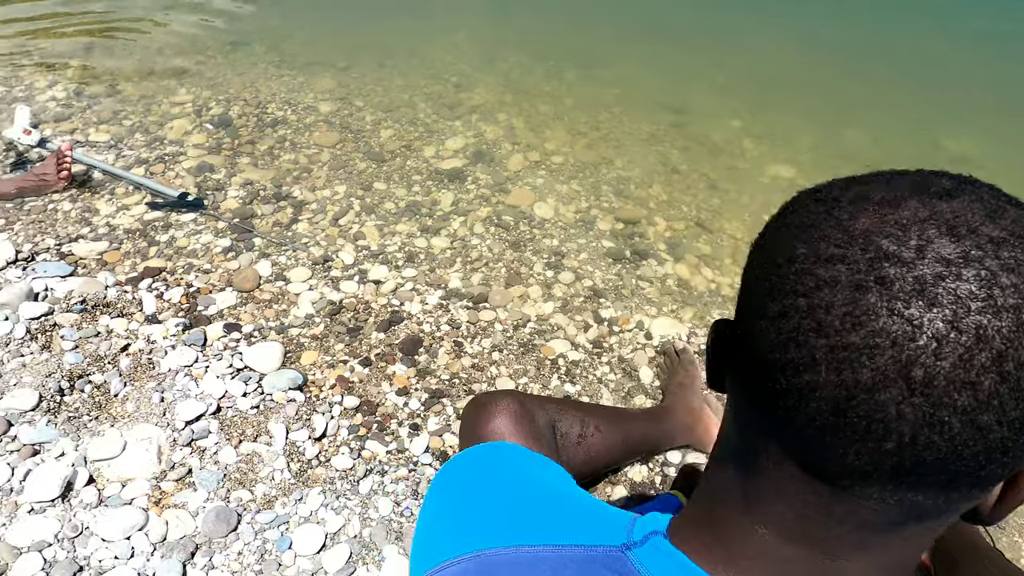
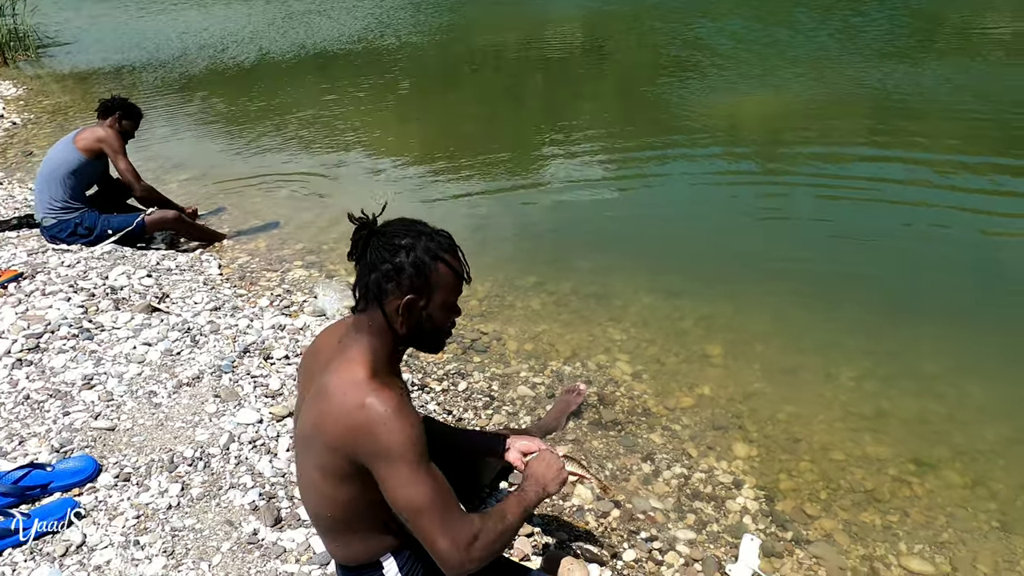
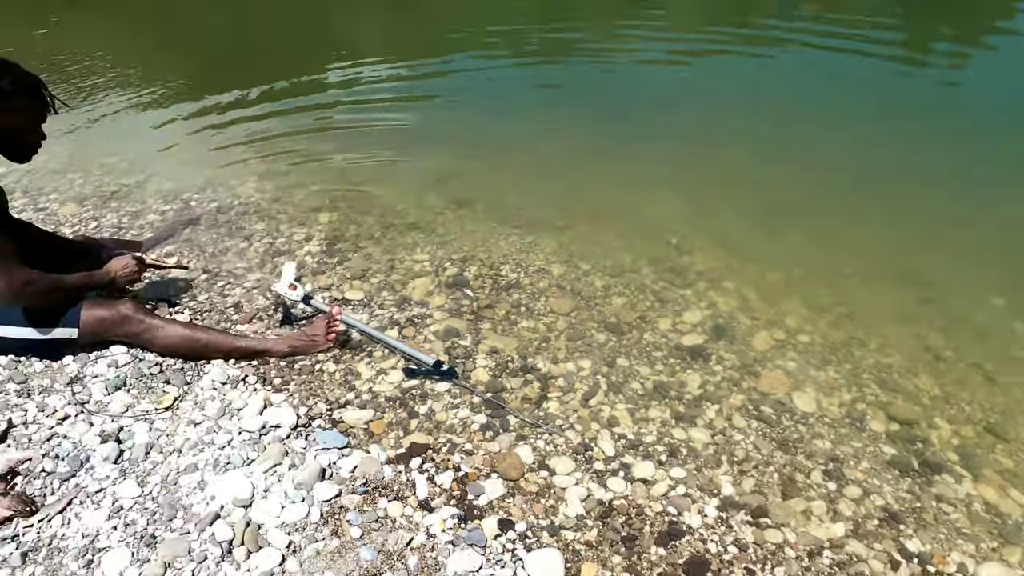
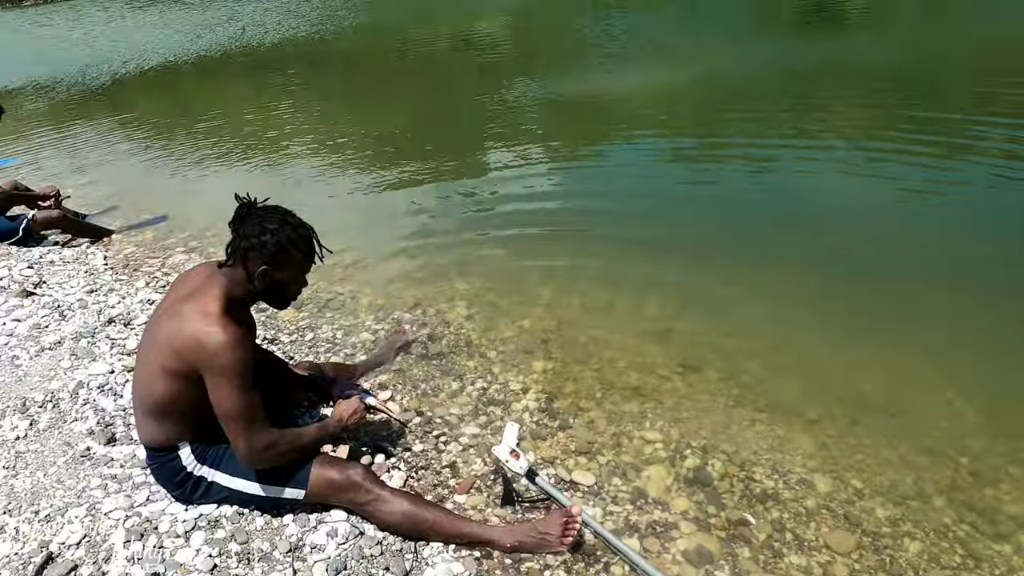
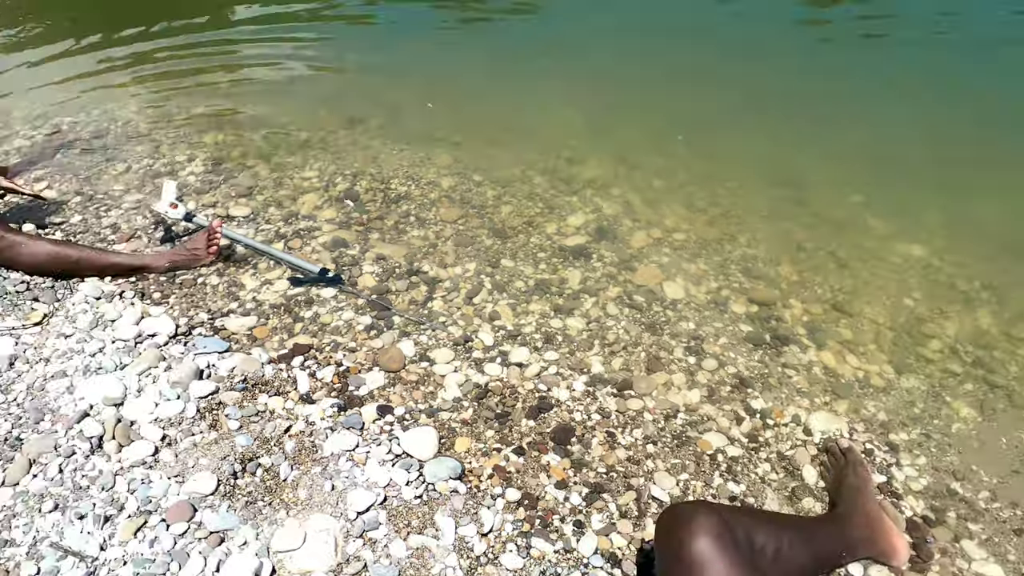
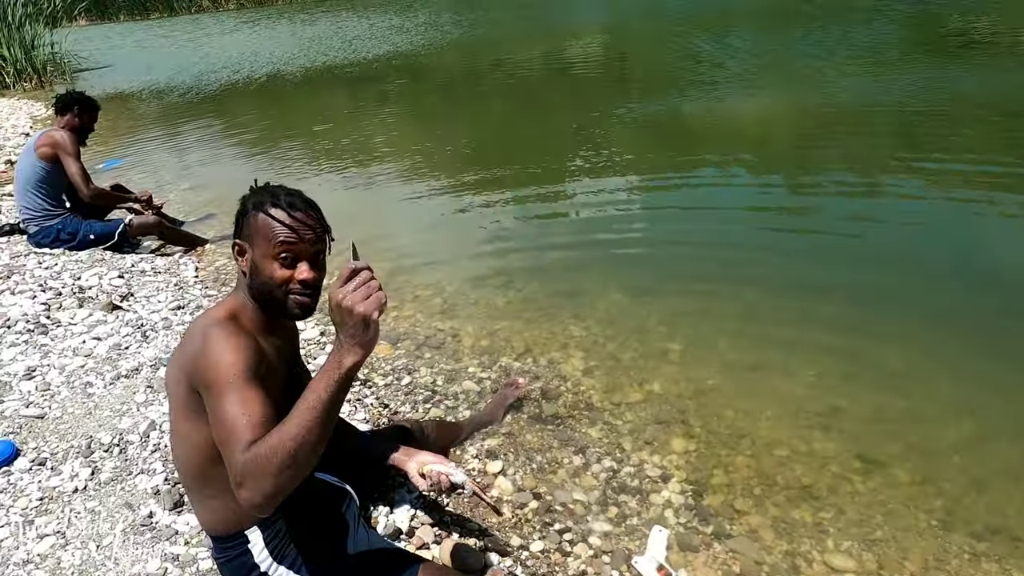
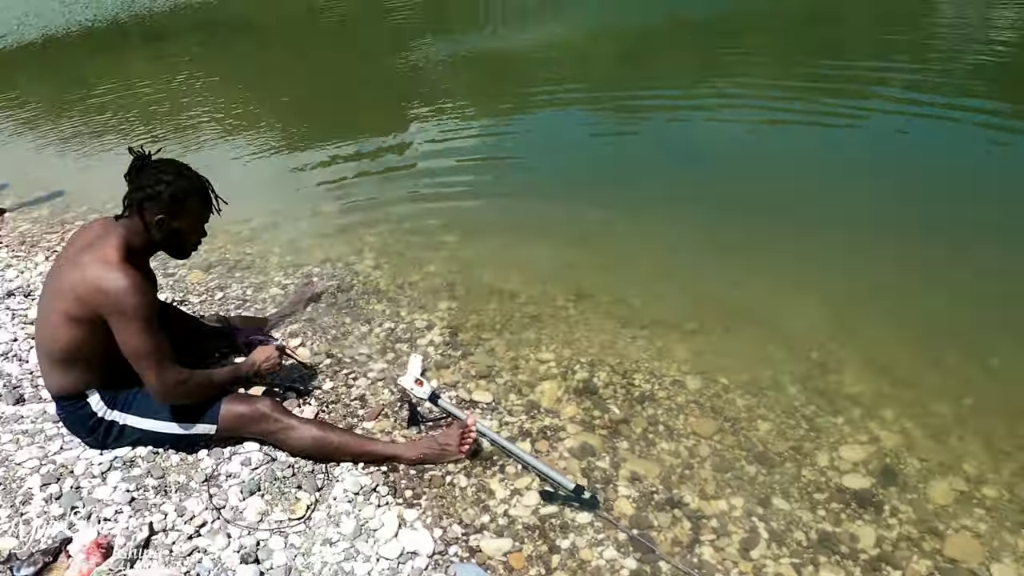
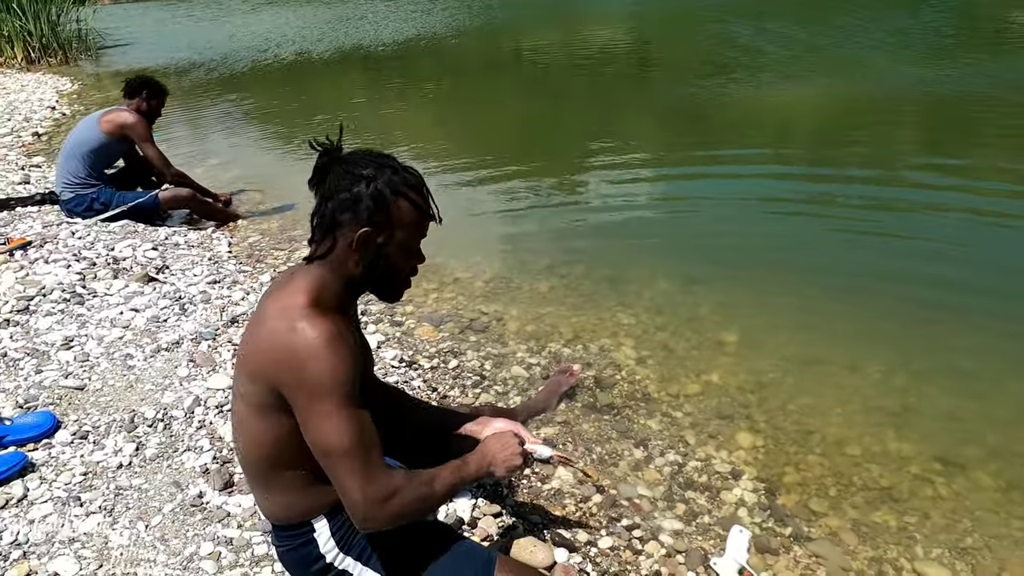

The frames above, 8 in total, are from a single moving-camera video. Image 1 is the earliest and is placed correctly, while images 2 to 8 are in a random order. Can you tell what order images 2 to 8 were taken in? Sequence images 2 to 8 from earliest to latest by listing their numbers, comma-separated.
5, 3, 7, 4, 6, 8, 2
